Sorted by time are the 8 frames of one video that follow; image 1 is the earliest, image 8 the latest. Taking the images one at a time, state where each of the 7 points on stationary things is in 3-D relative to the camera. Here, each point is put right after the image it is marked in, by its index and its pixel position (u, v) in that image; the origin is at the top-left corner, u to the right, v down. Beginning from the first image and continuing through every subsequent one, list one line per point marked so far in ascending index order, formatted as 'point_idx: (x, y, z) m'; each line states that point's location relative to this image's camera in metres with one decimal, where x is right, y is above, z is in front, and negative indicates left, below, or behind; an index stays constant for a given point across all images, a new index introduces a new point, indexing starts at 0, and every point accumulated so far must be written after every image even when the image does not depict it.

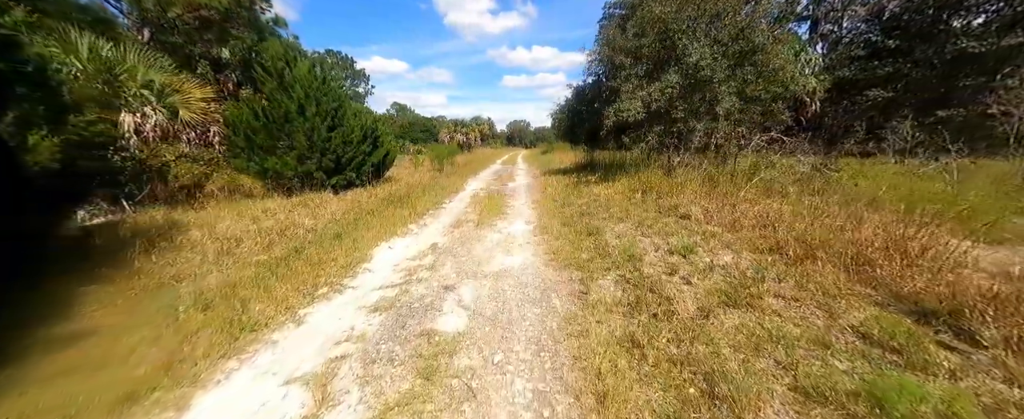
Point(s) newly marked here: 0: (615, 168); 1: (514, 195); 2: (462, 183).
0: (+4.0, +1.6, +12.0) m
1: (+0.1, +0.4, +10.5) m
2: (-2.4, +1.2, +14.2) m
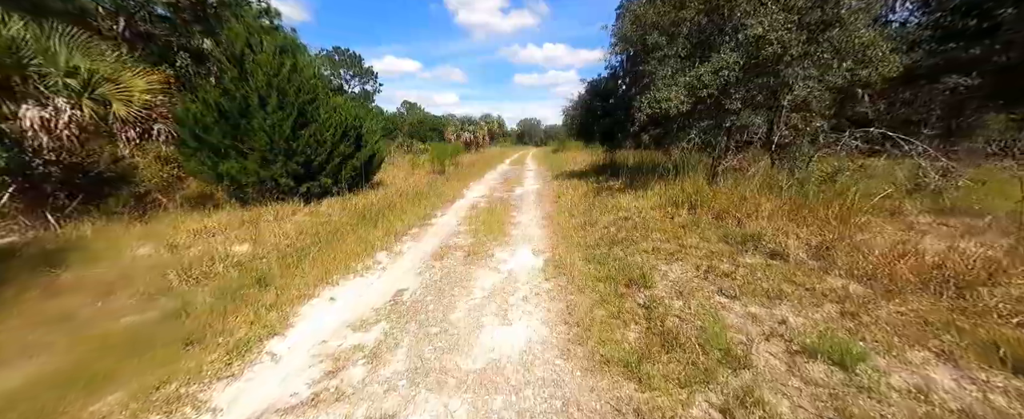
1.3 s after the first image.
0: (+4.2, +1.2, +10.0) m
1: (+0.3, 0.0, +8.7) m
2: (-2.1, +0.8, +12.5) m
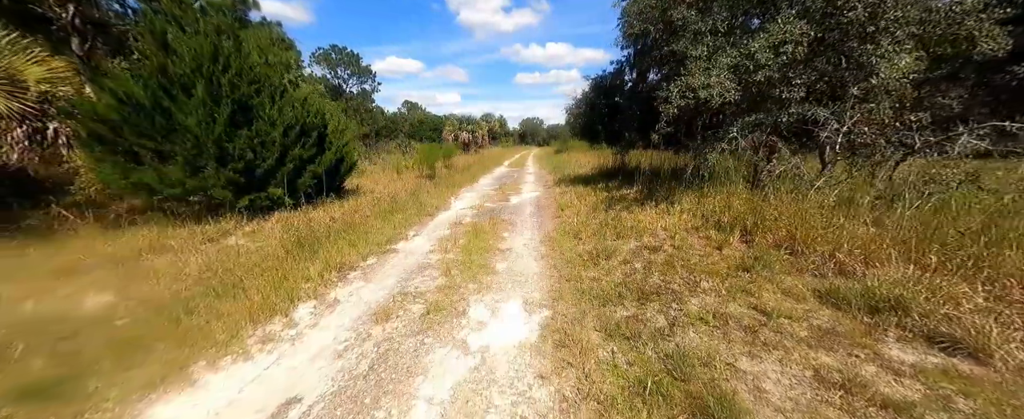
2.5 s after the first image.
0: (+4.1, +0.8, +8.4) m
1: (+0.1, -0.3, +7.1) m
2: (-2.3, +0.4, +10.8) m
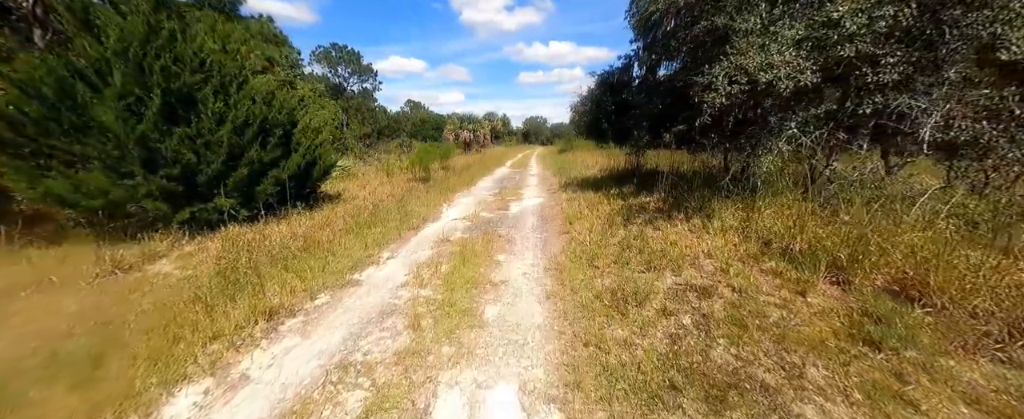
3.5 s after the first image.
0: (+4.0, +0.5, +7.1) m
1: (+0.1, -0.6, +5.8) m
2: (-2.3, +0.2, +9.6) m
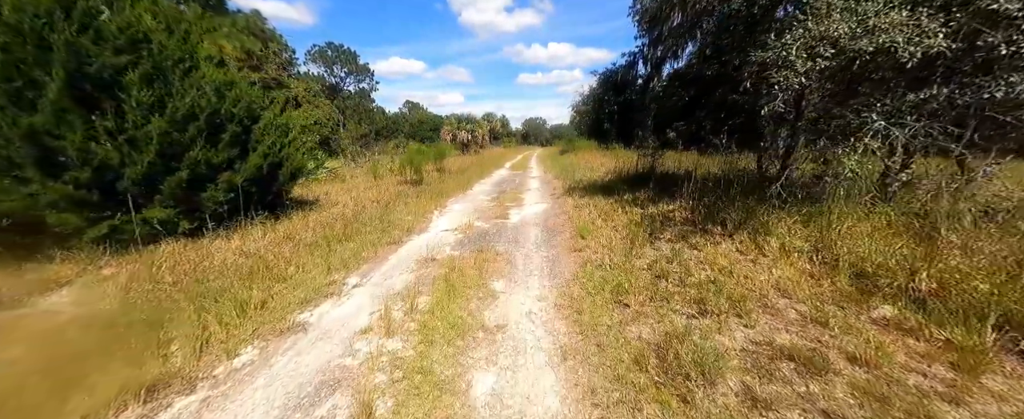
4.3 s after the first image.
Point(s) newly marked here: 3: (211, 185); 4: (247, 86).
0: (+4.0, +0.3, +6.0) m
1: (+0.1, -0.8, +4.7) m
2: (-2.3, 0.0, +8.5) m
3: (-5.4, +0.4, +5.5) m
4: (-5.5, +2.6, +6.4) m
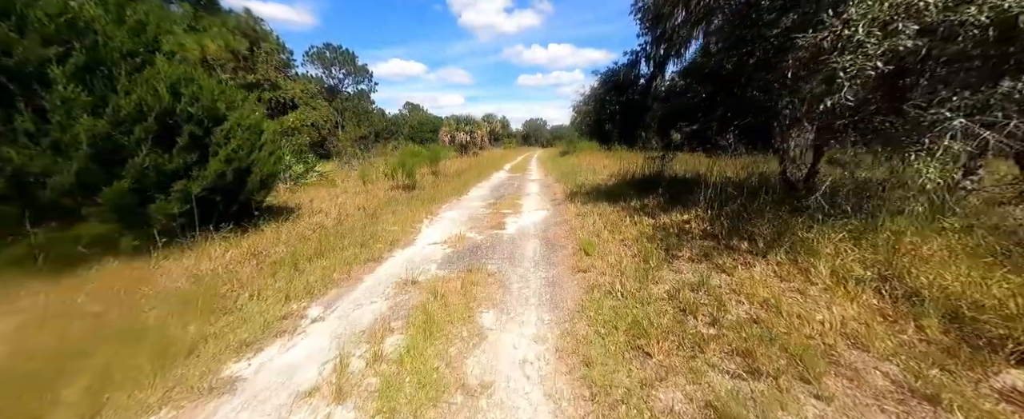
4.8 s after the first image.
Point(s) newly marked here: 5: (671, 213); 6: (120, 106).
0: (+4.0, +0.1, +5.3) m
1: (0.0, -1.0, +4.0) m
2: (-2.4, -0.3, +7.8) m
3: (-5.5, +0.2, +4.8) m
4: (-5.6, +2.4, +5.7) m
5: (+3.1, 0.0, +6.0) m
6: (-5.6, +1.4, +4.3) m
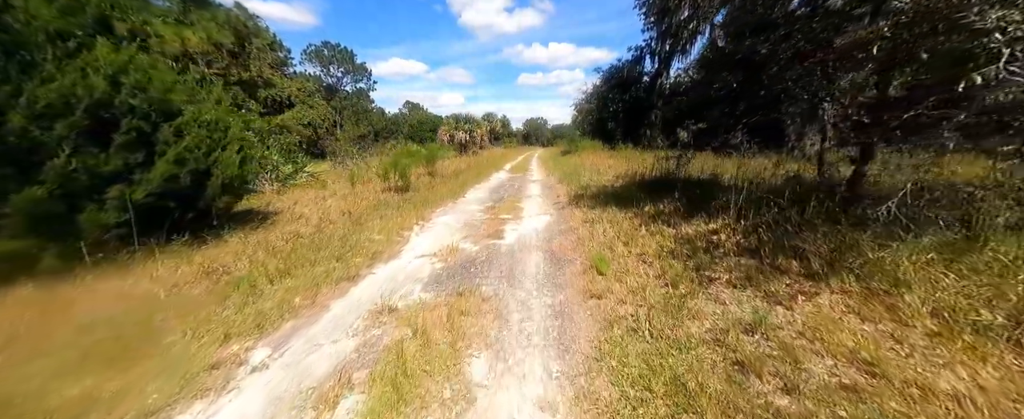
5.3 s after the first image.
0: (+3.9, 0.0, +4.5) m
1: (0.0, -1.1, +3.2) m
2: (-2.4, -0.4, +7.0) m
3: (-5.5, +0.1, +4.1) m
4: (-5.7, +2.2, +5.0) m
5: (+3.1, -0.2, +5.2) m
6: (-5.6, +1.3, +3.6) m
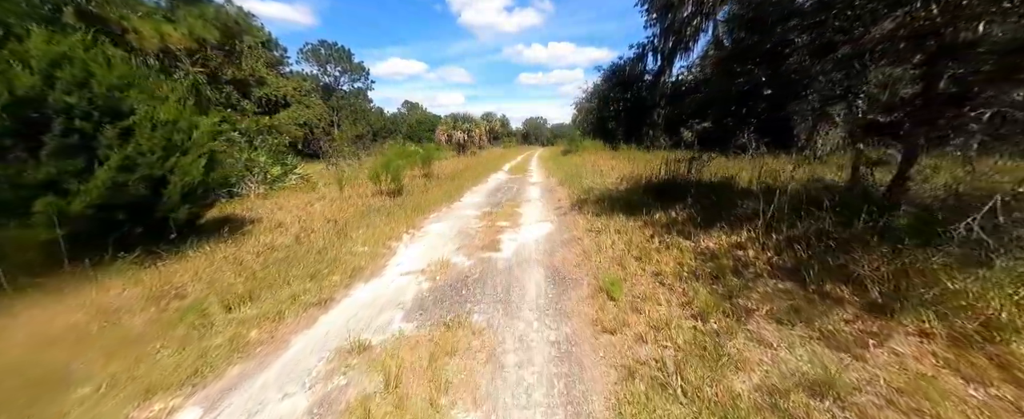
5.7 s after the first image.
0: (+3.9, -0.1, +3.9) m
1: (-0.1, -1.3, +2.7) m
2: (-2.4, -0.5, +6.5) m
3: (-5.6, -0.1, +3.5) m
4: (-5.7, +2.1, +4.4) m
5: (+3.1, -0.3, +4.7) m
6: (-5.6, +1.1, +3.0) m
